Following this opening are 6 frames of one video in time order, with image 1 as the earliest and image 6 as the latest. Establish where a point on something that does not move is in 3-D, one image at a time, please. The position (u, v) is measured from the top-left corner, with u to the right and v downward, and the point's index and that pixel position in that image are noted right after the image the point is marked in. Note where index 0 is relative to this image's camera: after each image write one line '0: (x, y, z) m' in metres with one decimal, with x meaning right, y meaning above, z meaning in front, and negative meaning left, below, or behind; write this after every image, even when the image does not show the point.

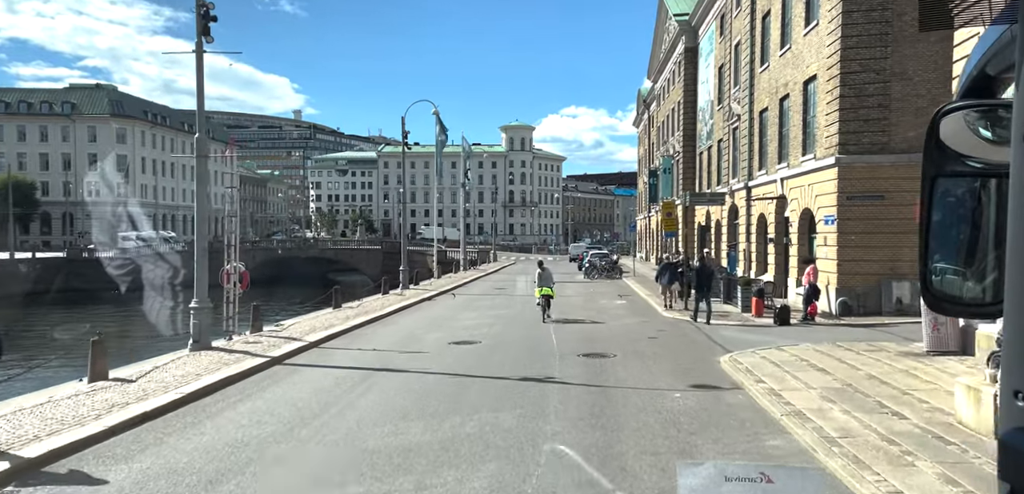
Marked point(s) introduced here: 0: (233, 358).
0: (-3.9, -1.5, +12.6) m
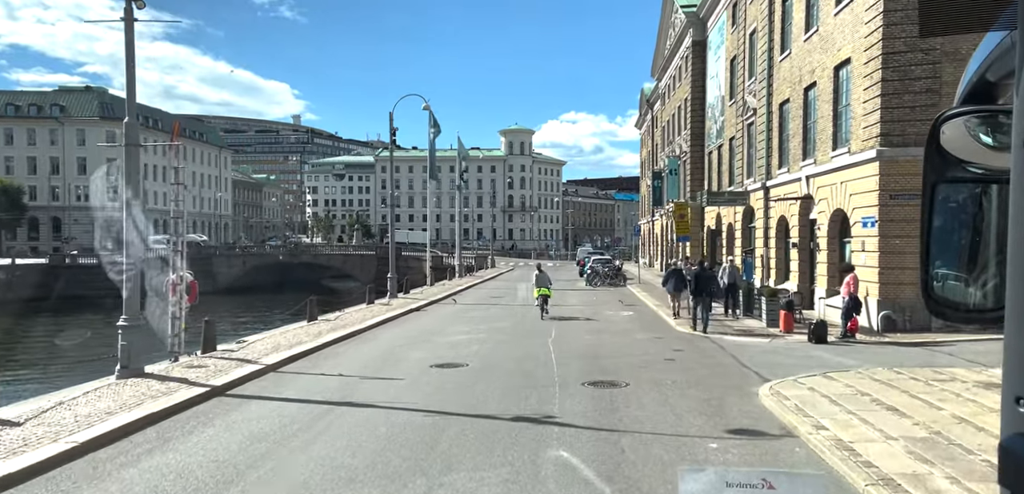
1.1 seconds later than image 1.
0: (-4.0, -1.6, +10.4) m
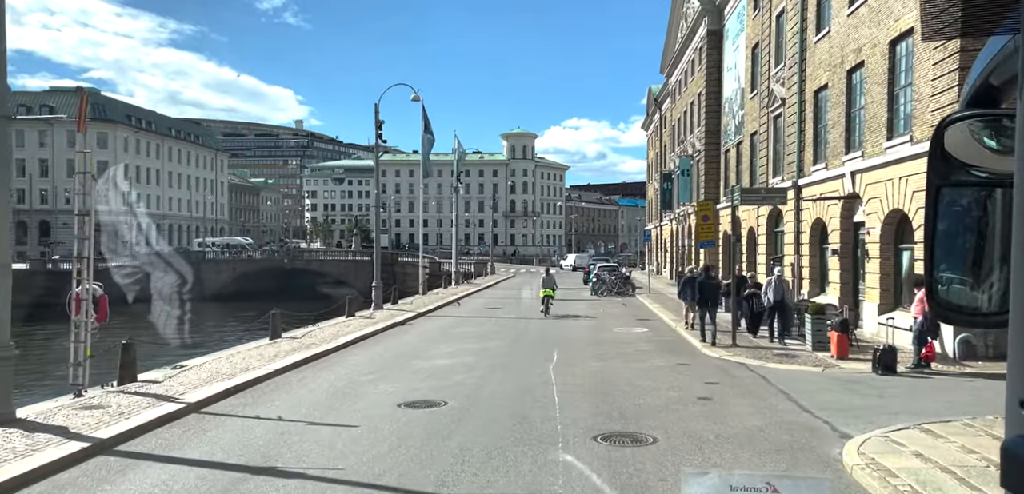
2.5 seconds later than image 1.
0: (-4.1, -1.7, +7.7) m
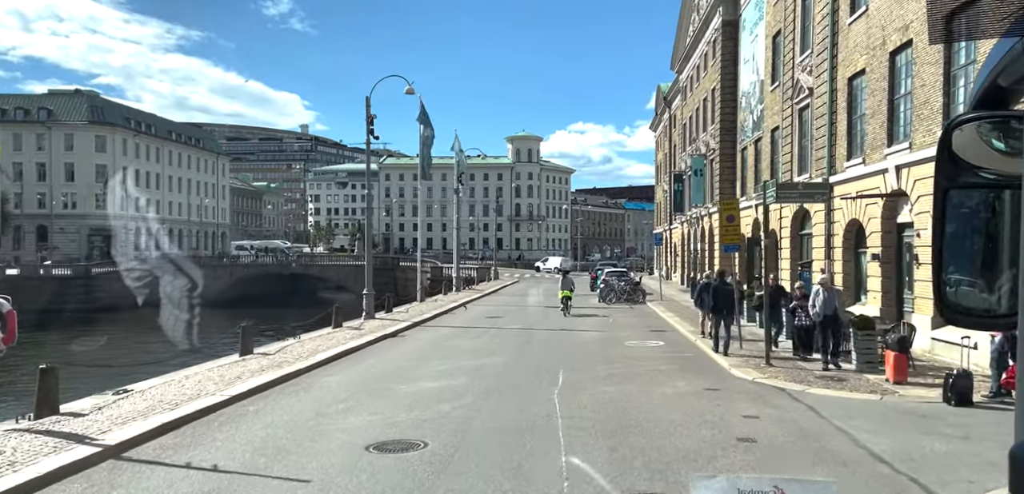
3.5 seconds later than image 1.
0: (-4.1, -1.7, +5.8) m
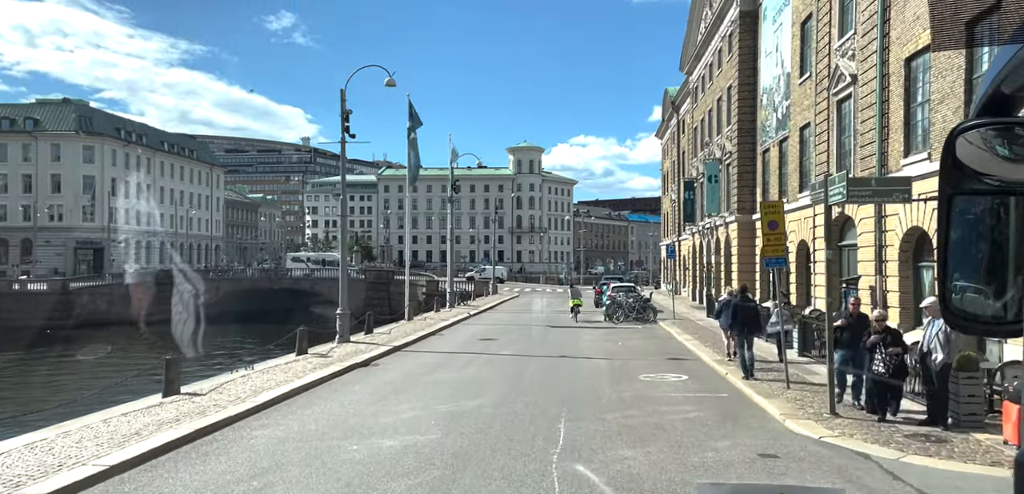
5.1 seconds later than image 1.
0: (-4.3, -1.8, +3.0) m
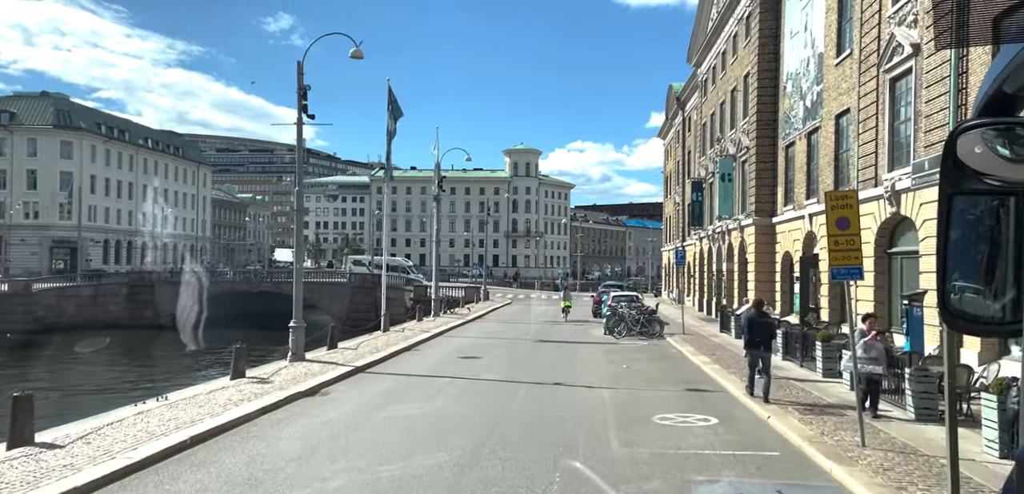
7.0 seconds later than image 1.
0: (-4.5, -1.7, -0.2) m
